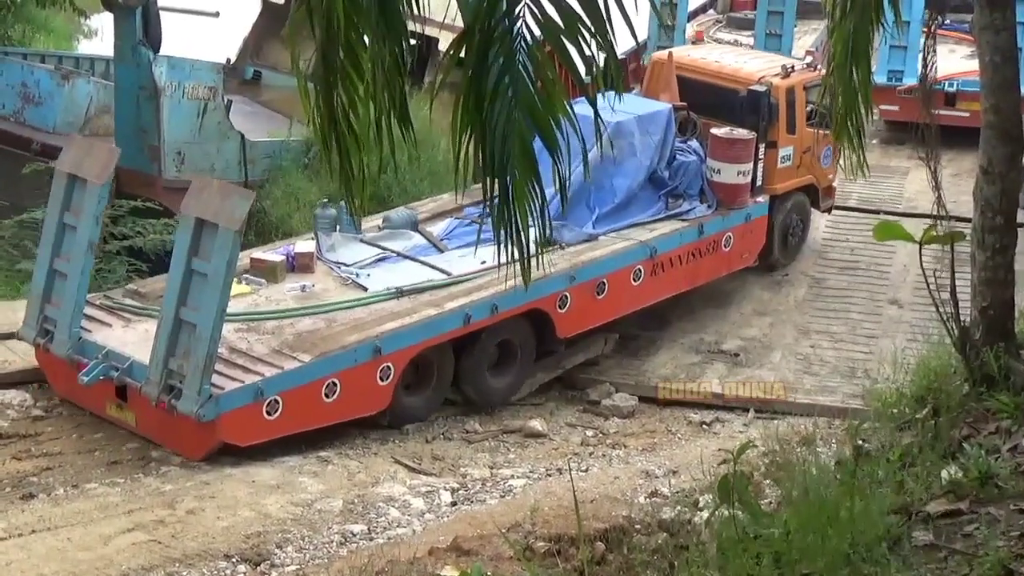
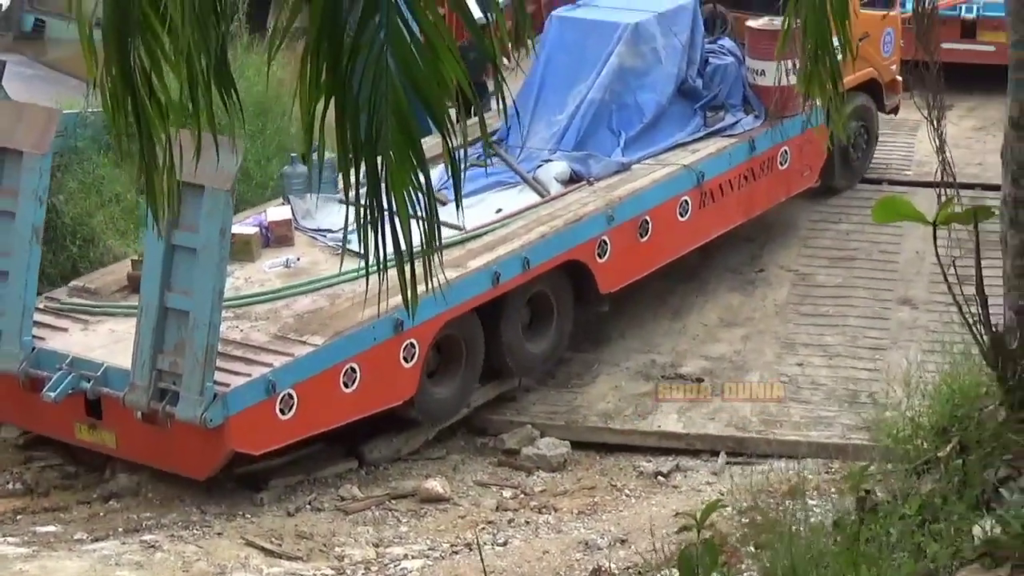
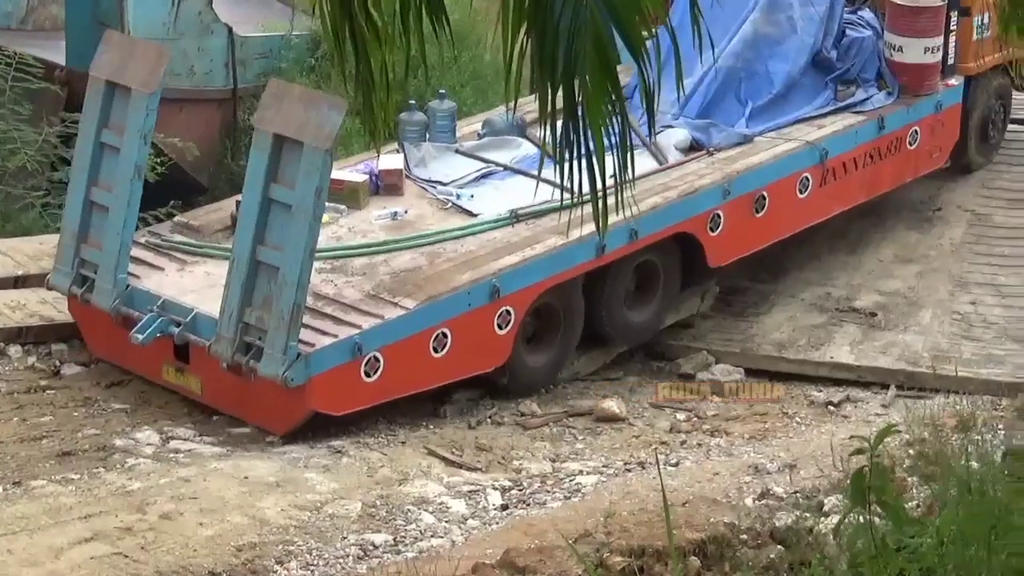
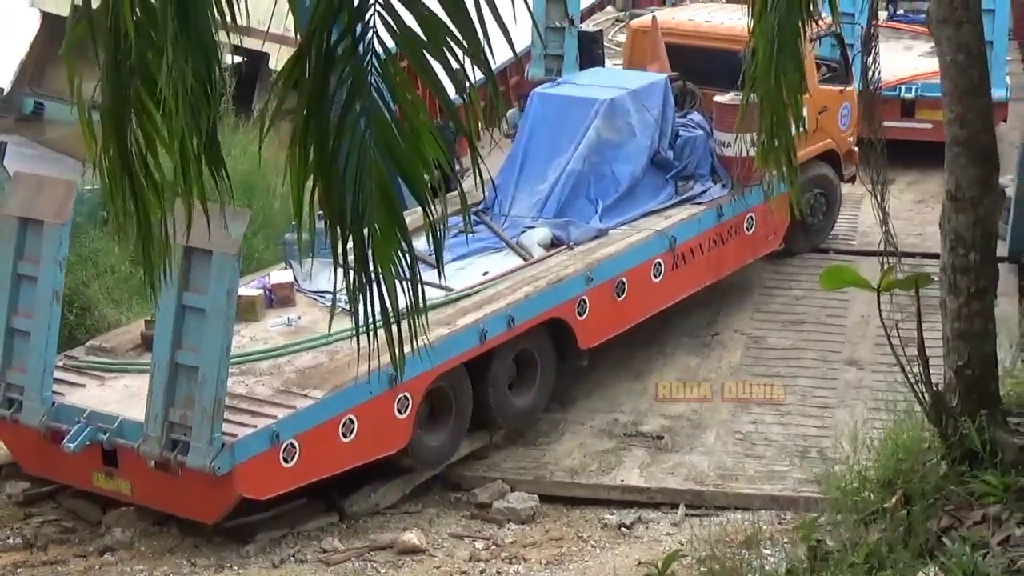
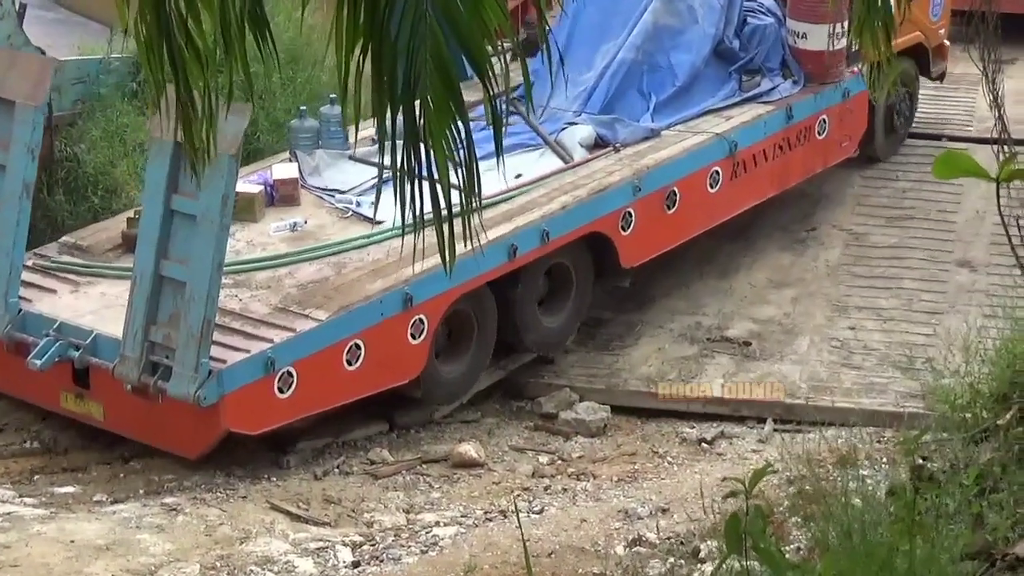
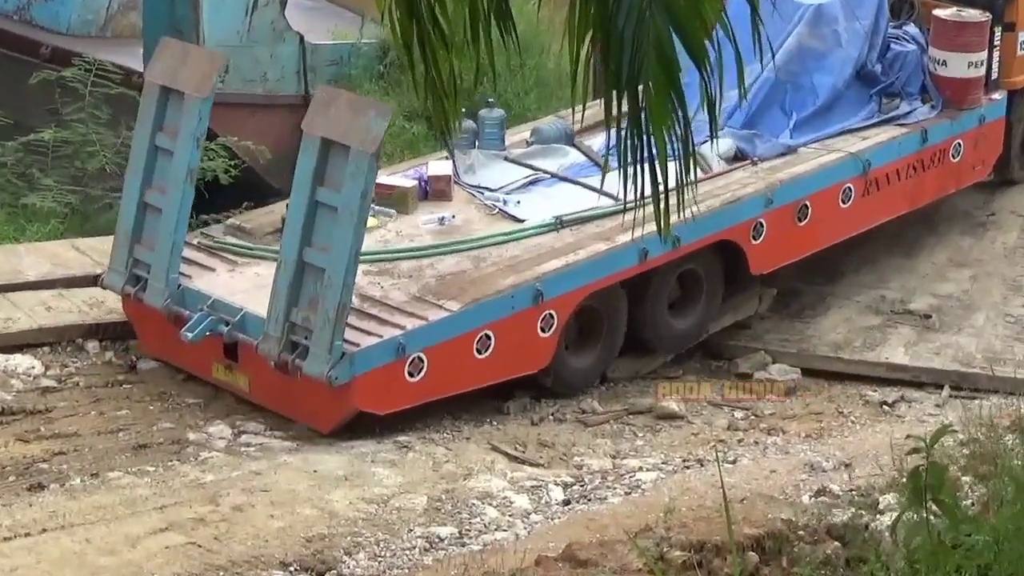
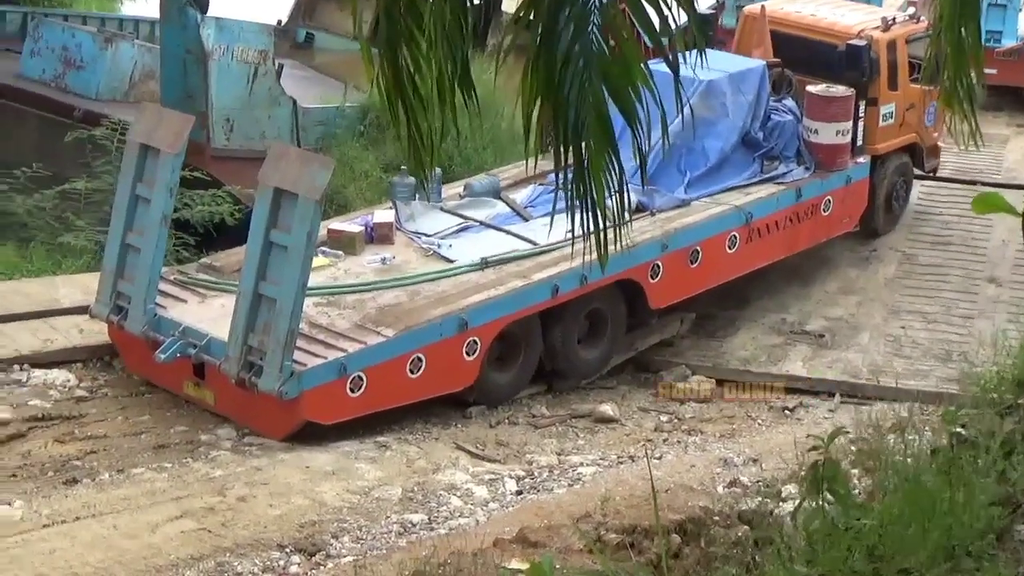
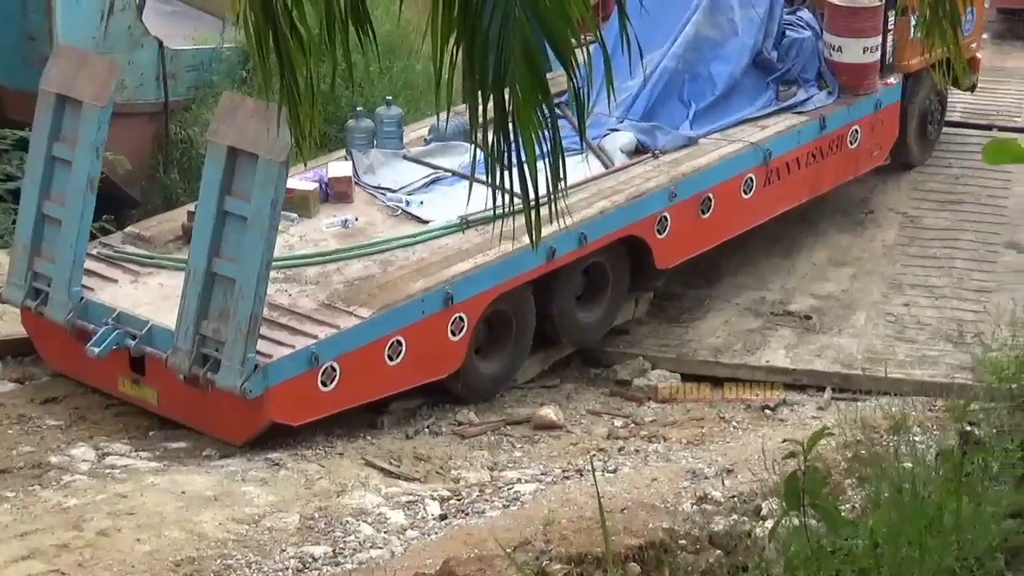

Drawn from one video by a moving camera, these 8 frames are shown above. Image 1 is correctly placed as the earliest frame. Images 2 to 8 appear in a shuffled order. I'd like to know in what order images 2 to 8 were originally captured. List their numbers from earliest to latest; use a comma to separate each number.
7, 6, 3, 8, 5, 2, 4
